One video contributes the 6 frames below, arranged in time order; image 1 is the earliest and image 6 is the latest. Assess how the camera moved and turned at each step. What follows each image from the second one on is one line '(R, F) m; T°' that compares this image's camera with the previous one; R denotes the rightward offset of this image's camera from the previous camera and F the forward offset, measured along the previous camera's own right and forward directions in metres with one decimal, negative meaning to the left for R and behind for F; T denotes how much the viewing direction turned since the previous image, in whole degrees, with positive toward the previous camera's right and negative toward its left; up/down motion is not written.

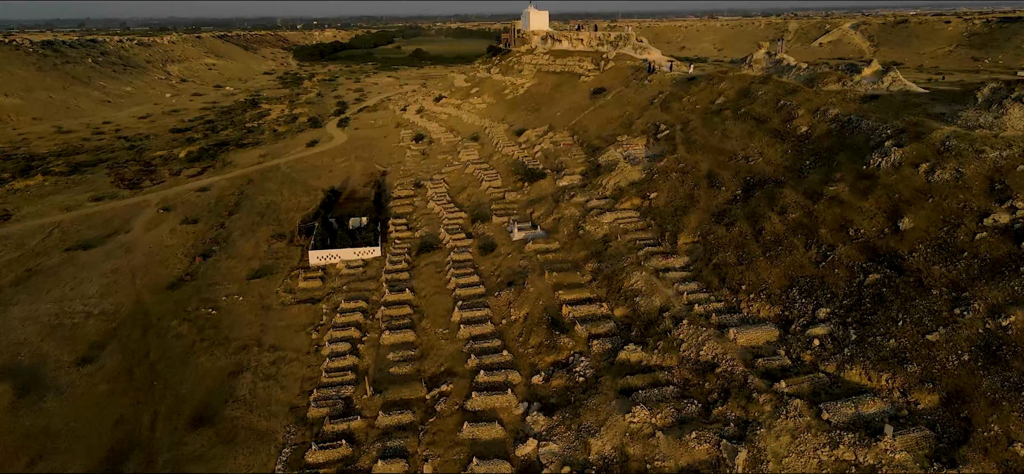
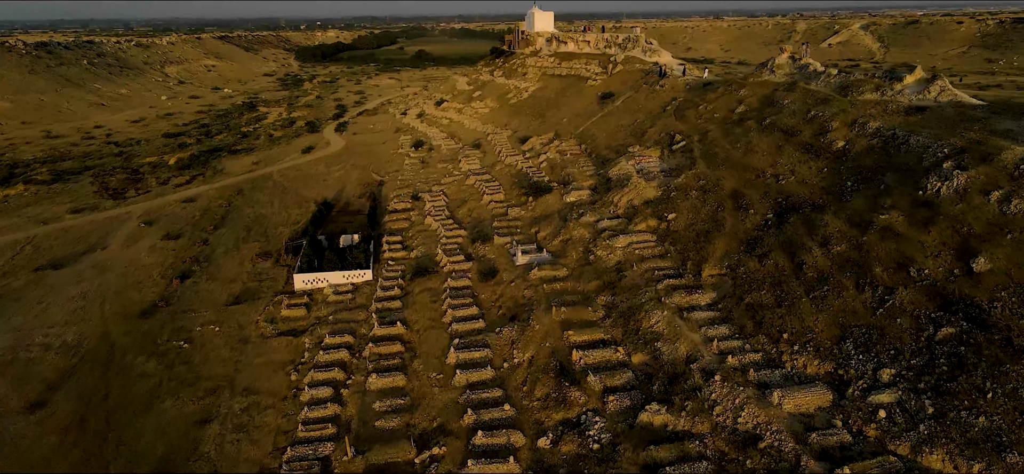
(0.0, +1.5) m; 0°
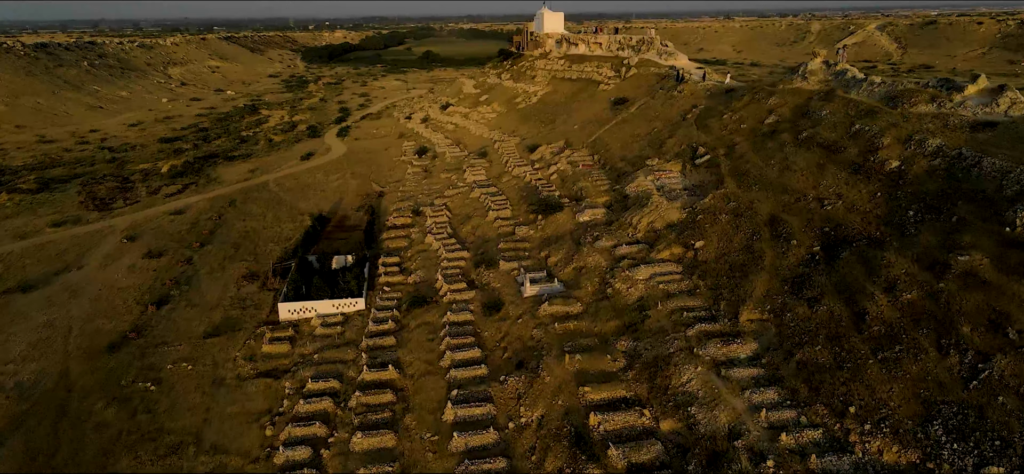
(0.0, +1.6) m; -1°
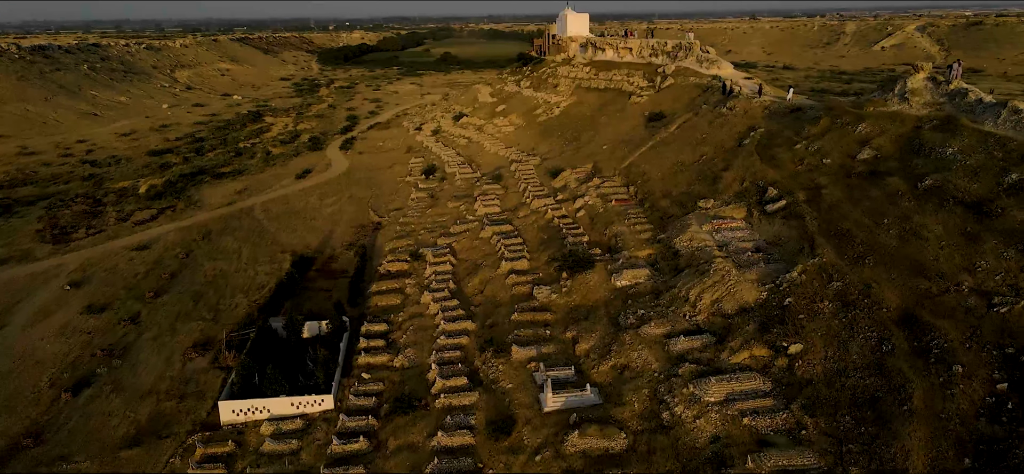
(0.0, +3.7) m; -1°
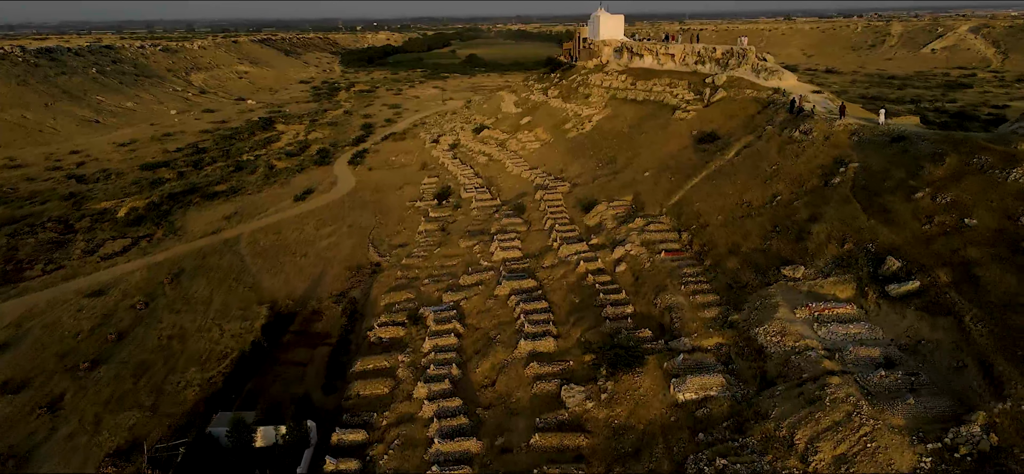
(+0.1, +3.6) m; -2°
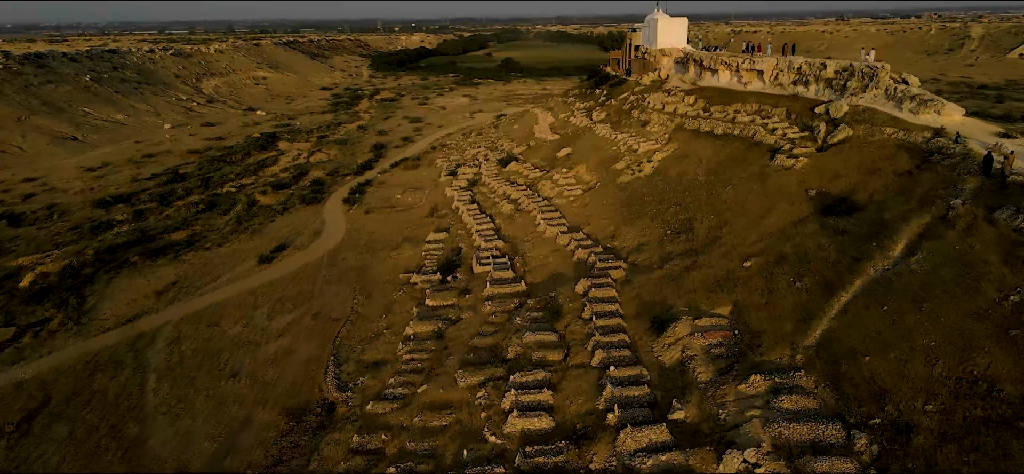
(+0.1, +6.8) m; -3°
